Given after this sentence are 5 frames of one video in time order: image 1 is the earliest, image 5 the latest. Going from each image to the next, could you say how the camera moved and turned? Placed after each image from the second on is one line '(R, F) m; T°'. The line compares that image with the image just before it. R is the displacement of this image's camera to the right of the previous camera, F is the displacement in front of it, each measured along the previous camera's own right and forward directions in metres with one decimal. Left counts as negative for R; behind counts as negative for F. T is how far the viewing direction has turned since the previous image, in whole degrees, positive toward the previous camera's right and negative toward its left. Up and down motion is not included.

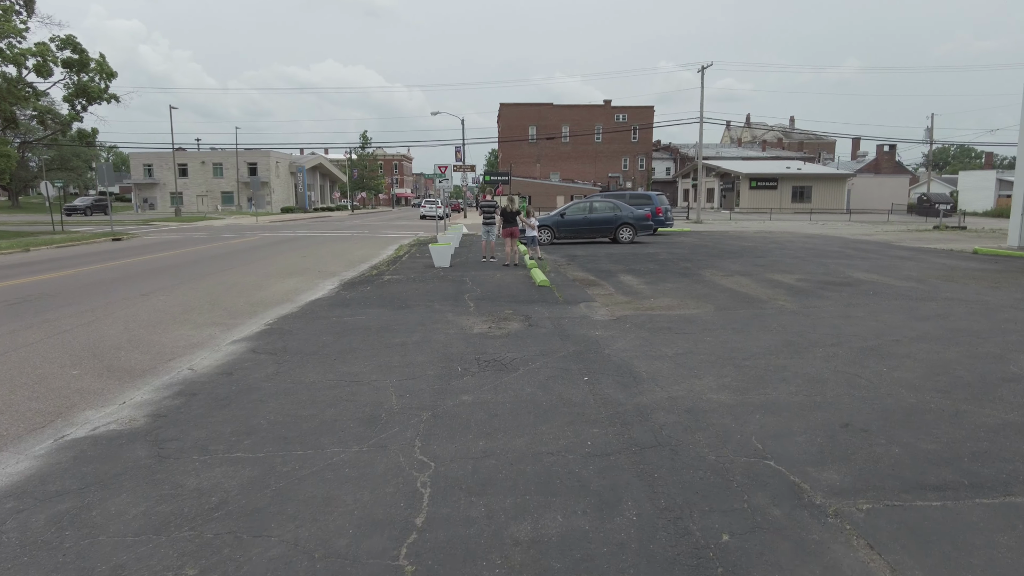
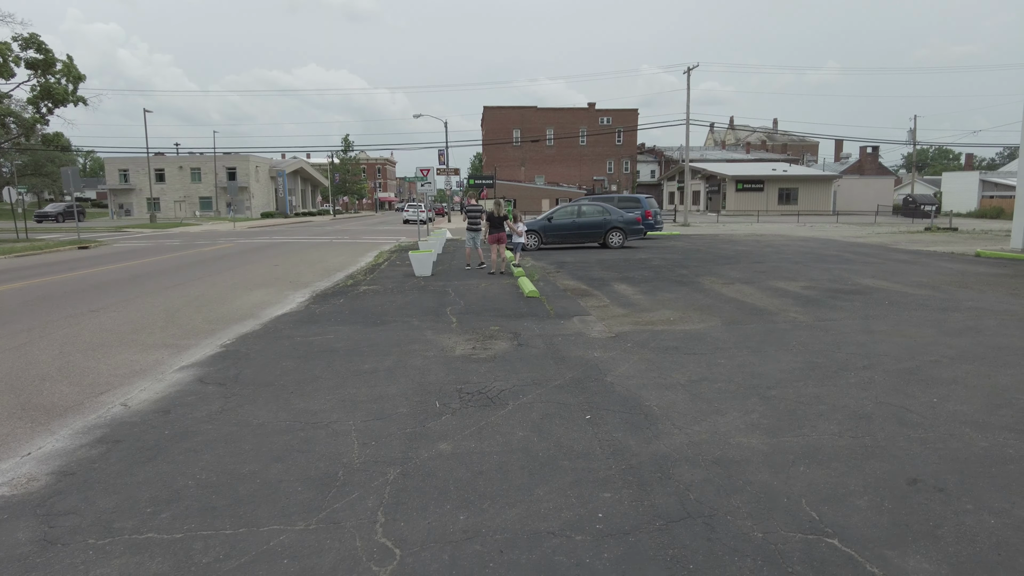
(0.0, +0.9) m; +1°
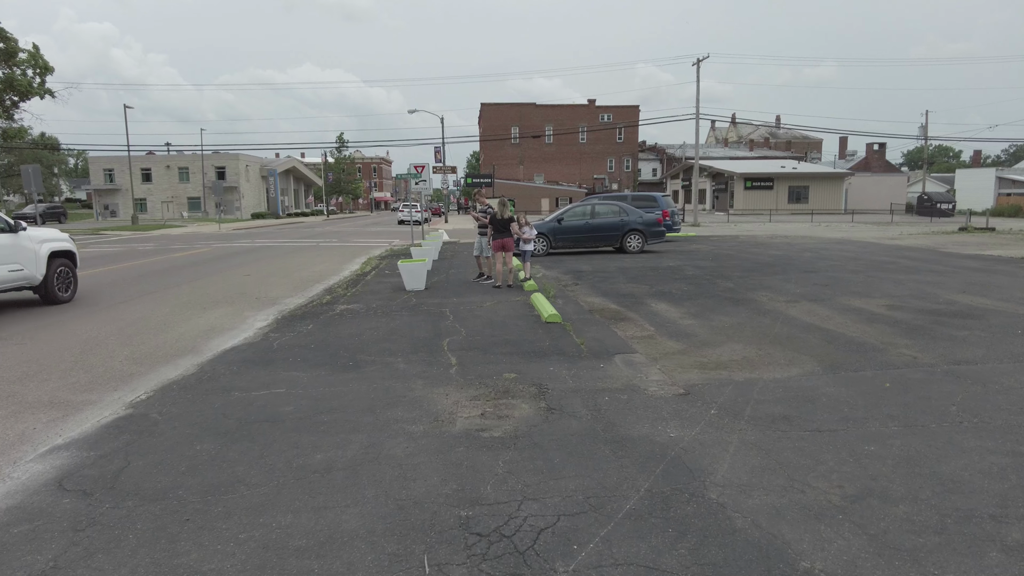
(-0.2, +2.2) m; 0°
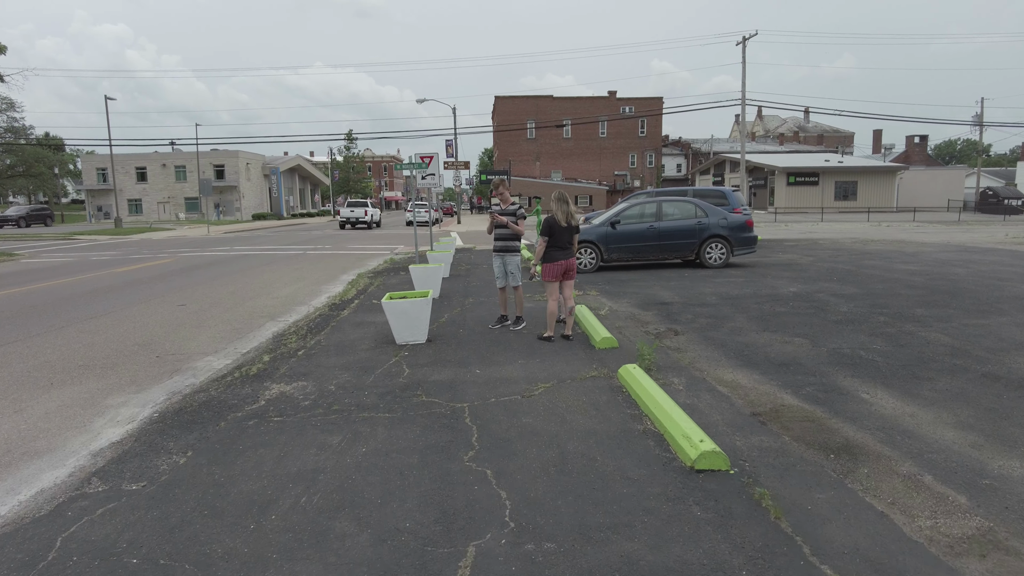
(-0.5, +4.5) m; -1°
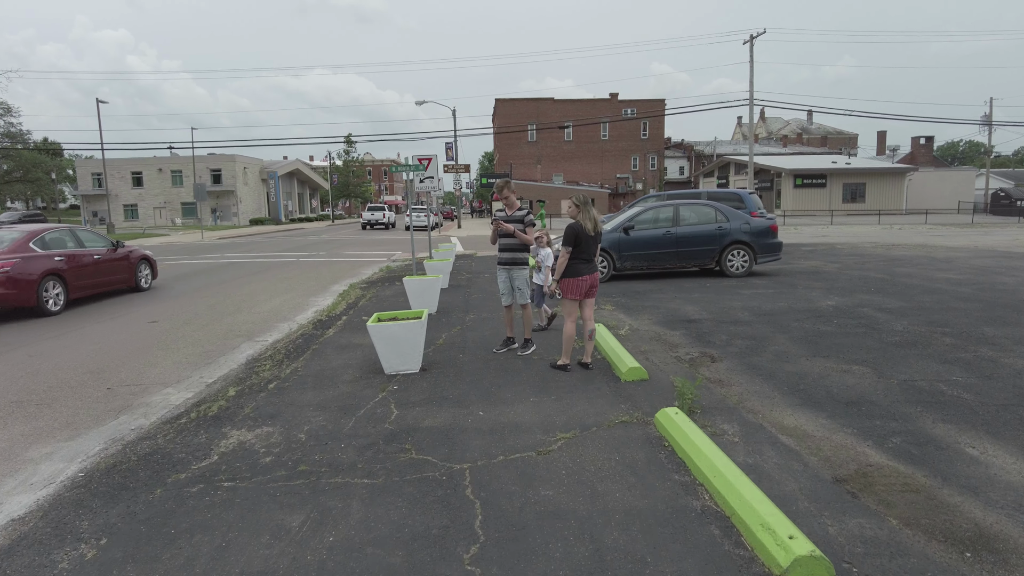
(-0.1, +1.0) m; 0°
